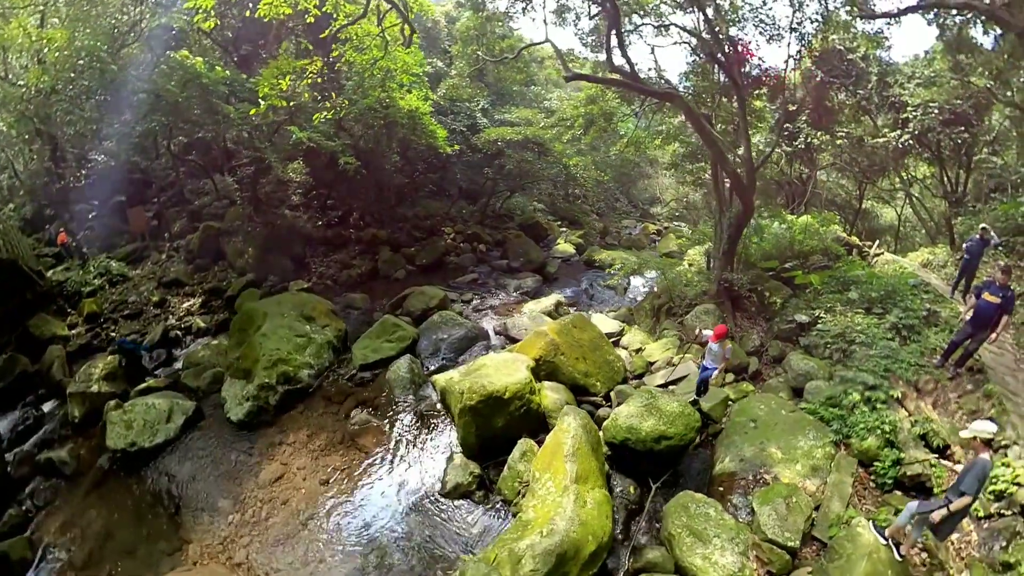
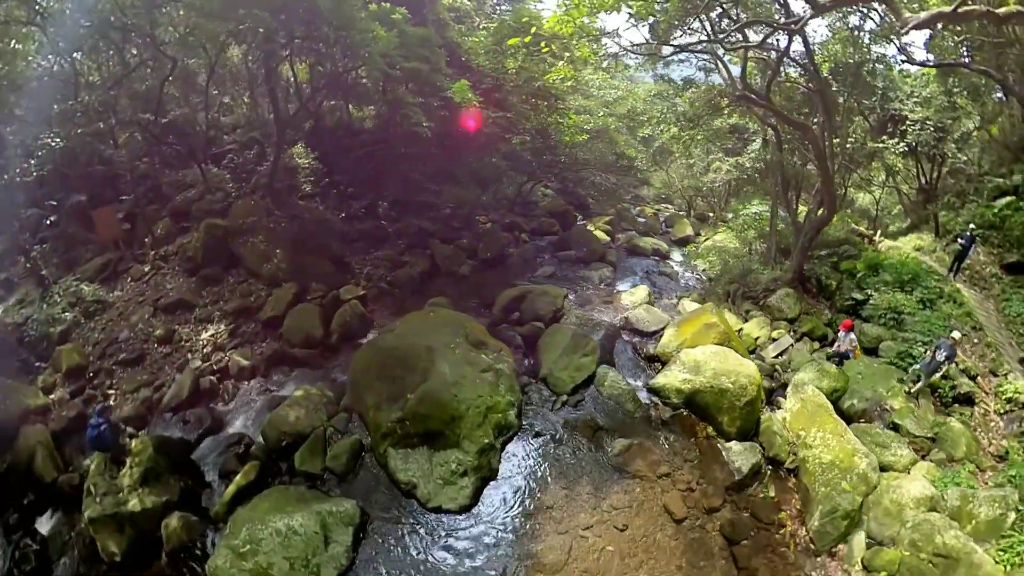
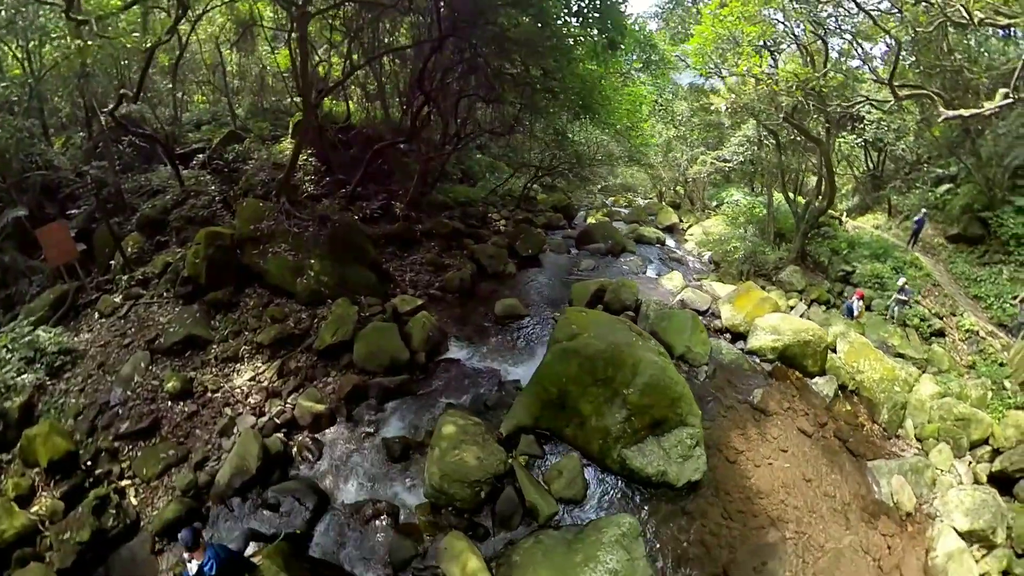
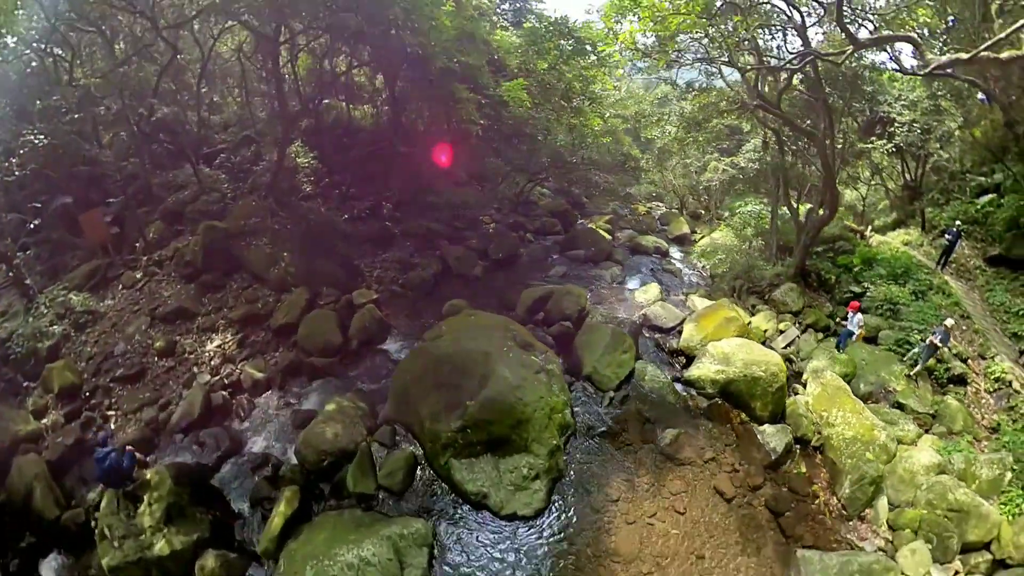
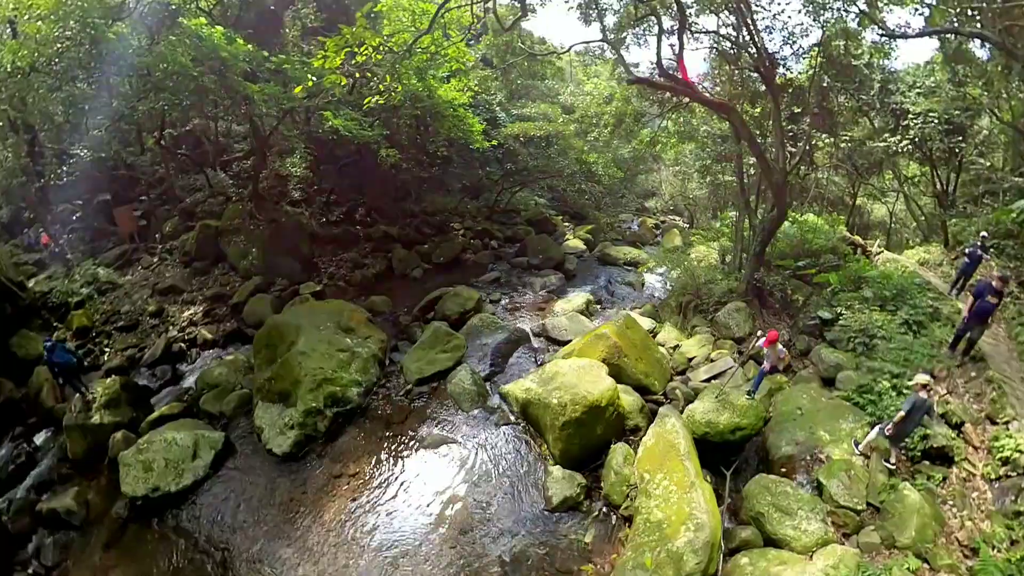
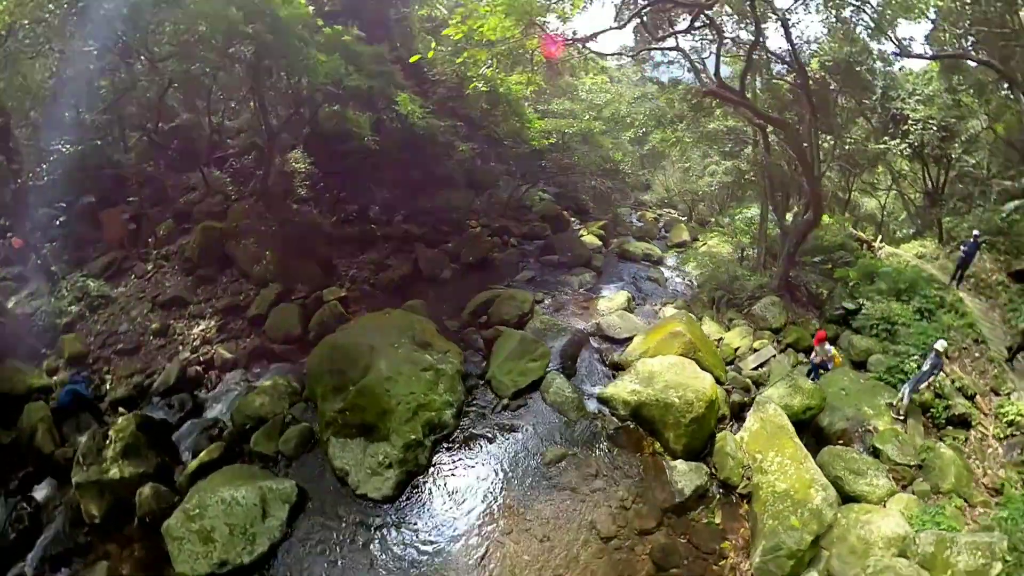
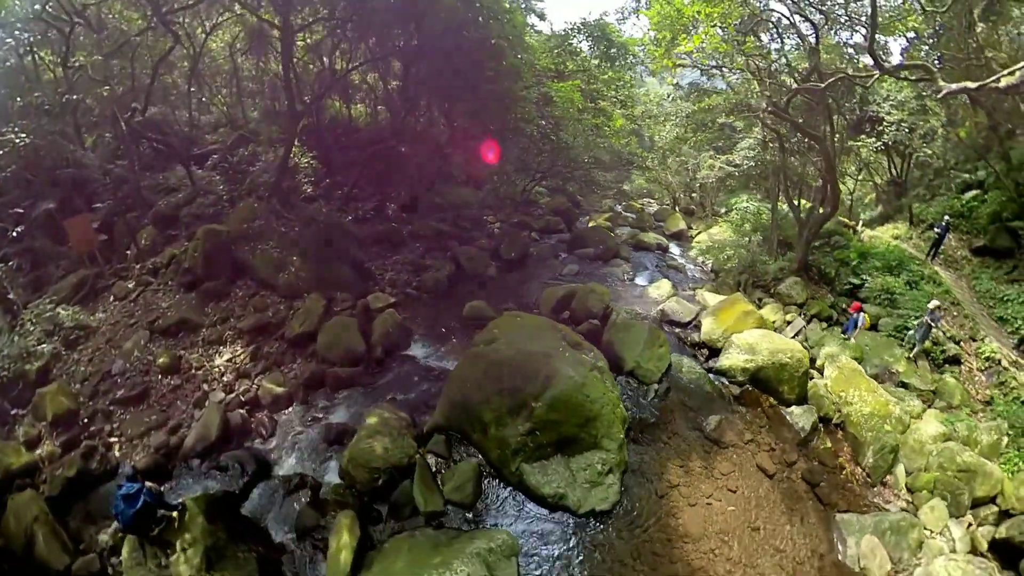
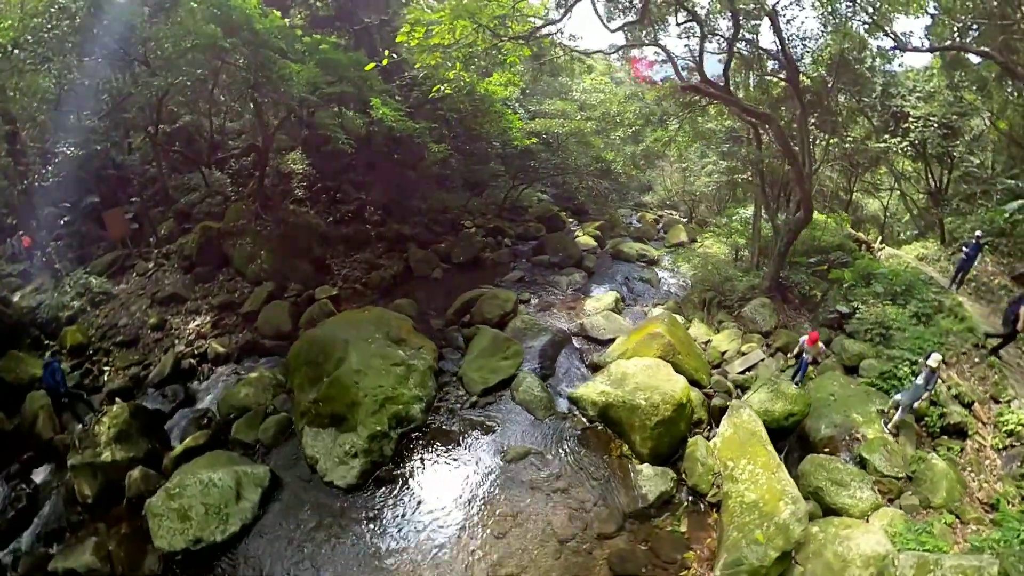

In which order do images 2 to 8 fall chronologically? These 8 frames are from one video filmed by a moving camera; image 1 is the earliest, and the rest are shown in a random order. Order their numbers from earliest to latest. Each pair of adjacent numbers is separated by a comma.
5, 8, 6, 2, 4, 7, 3
